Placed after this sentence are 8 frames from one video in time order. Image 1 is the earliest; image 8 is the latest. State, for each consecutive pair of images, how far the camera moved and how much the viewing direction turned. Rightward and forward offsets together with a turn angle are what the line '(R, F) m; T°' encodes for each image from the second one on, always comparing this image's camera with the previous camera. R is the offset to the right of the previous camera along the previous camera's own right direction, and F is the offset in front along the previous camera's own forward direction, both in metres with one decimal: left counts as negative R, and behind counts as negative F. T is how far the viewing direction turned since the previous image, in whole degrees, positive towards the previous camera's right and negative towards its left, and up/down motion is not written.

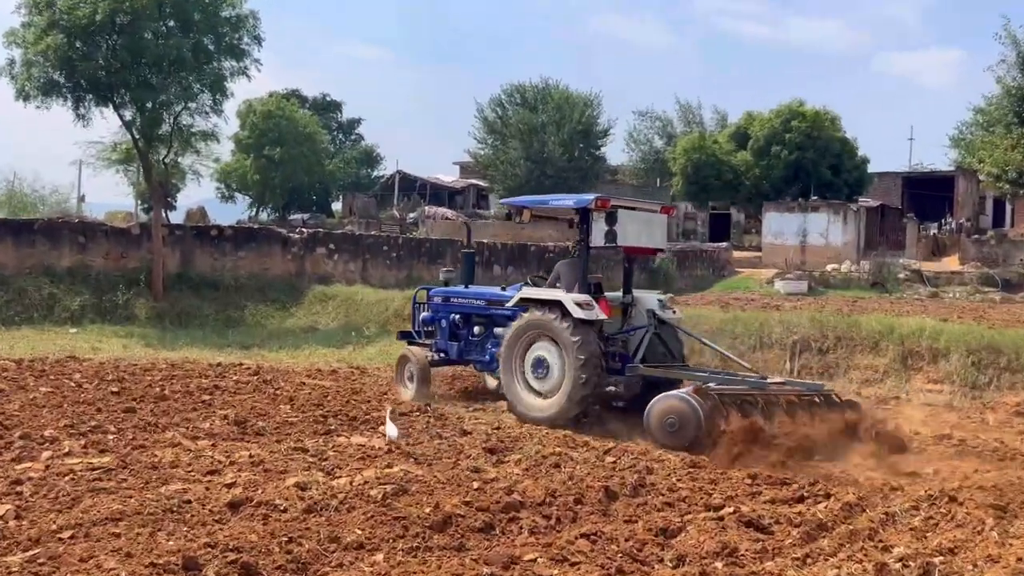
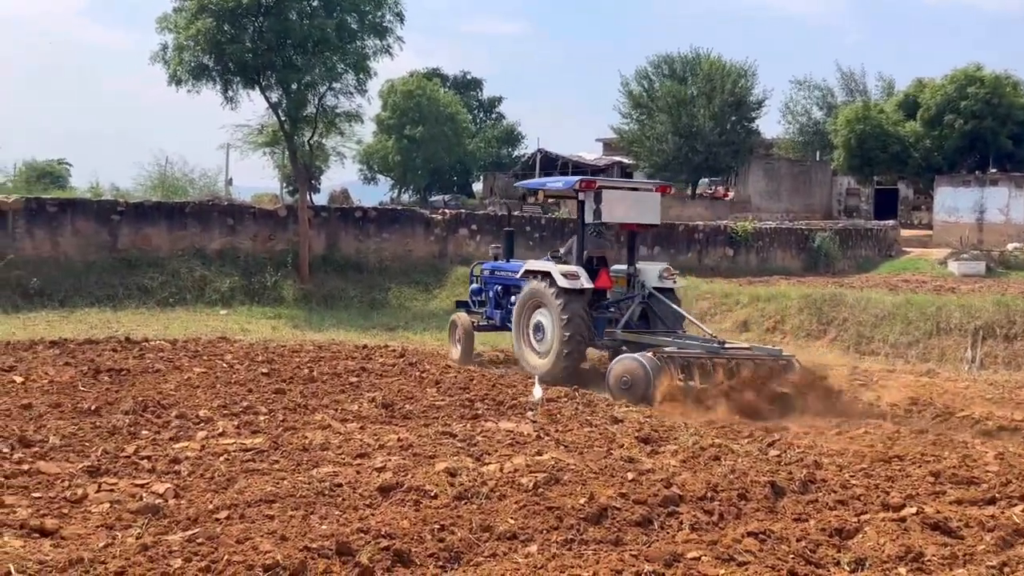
(-0.1, +0.2) m; -8°
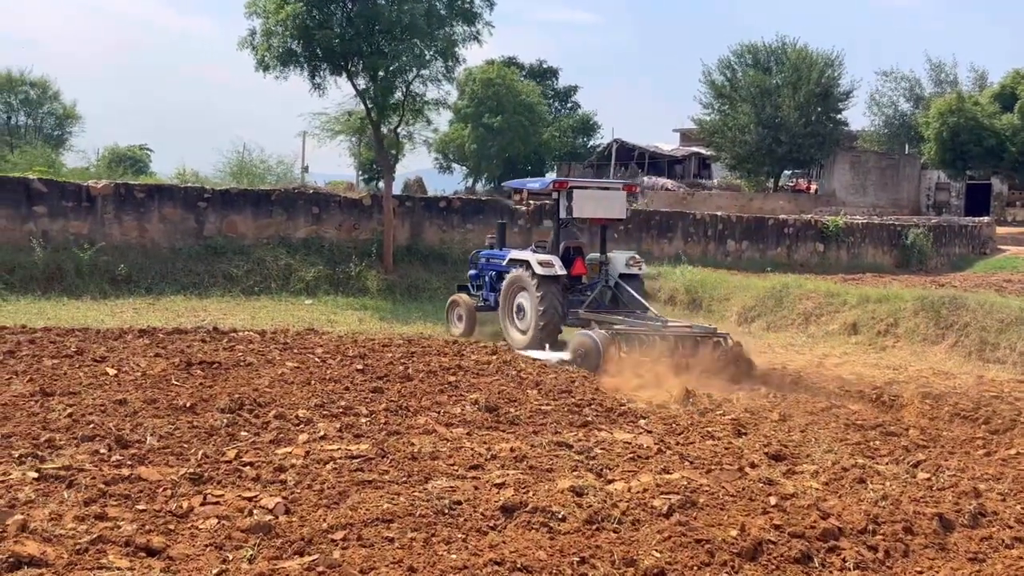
(-0.3, +0.4) m; -4°
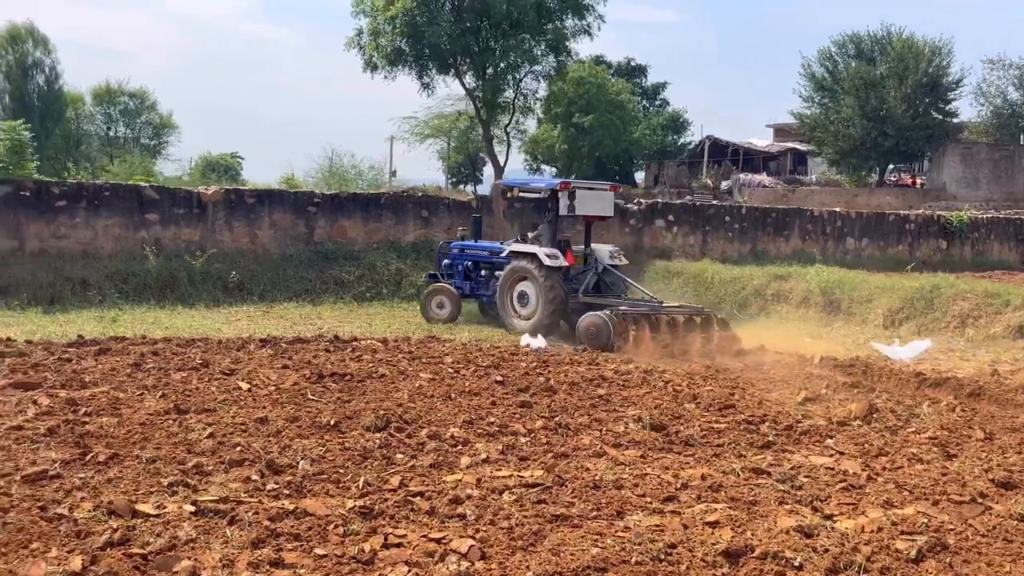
(-0.5, +0.5) m; -4°
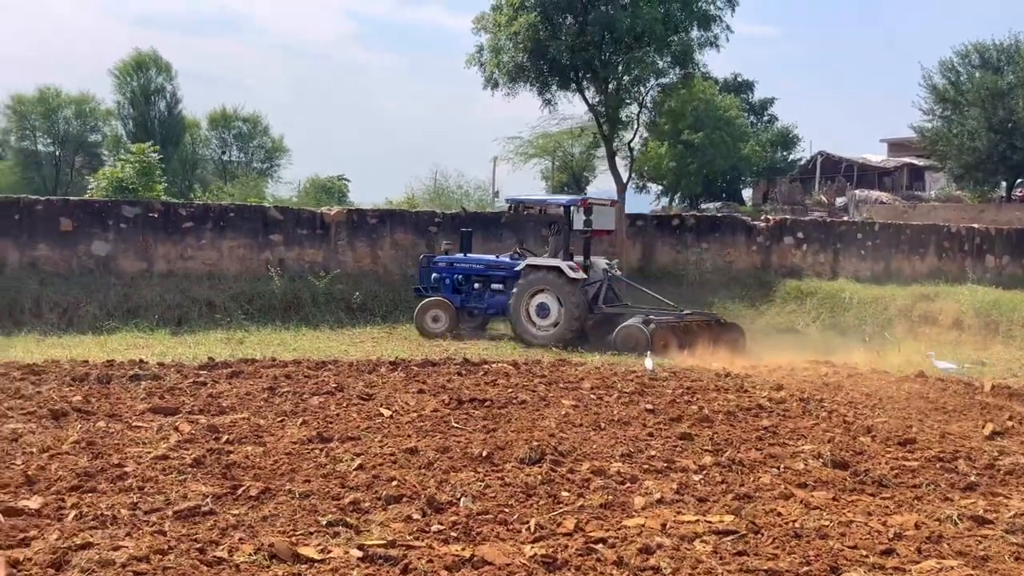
(-0.3, +0.4) m; -5°
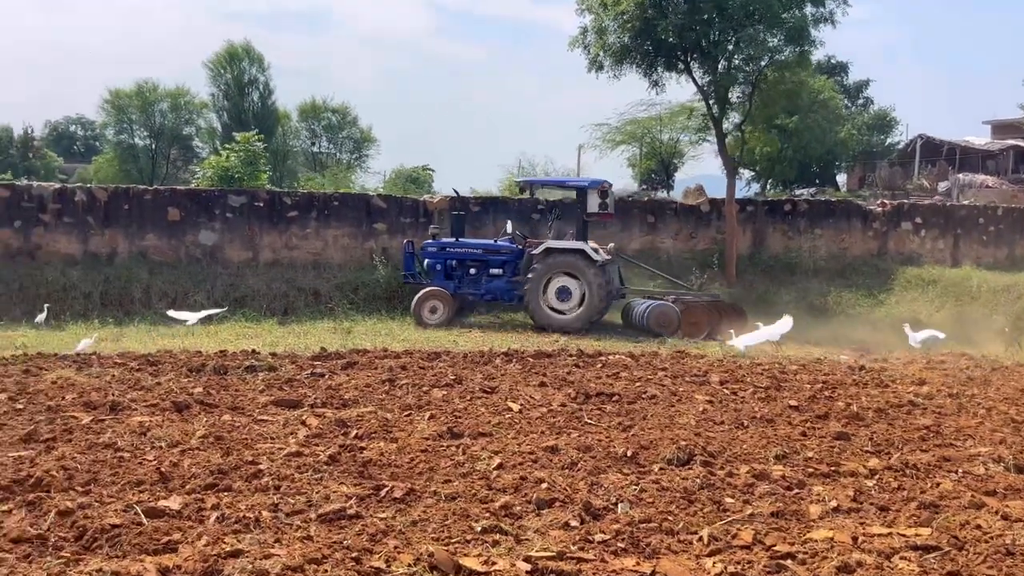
(-0.3, +0.3) m; -4°
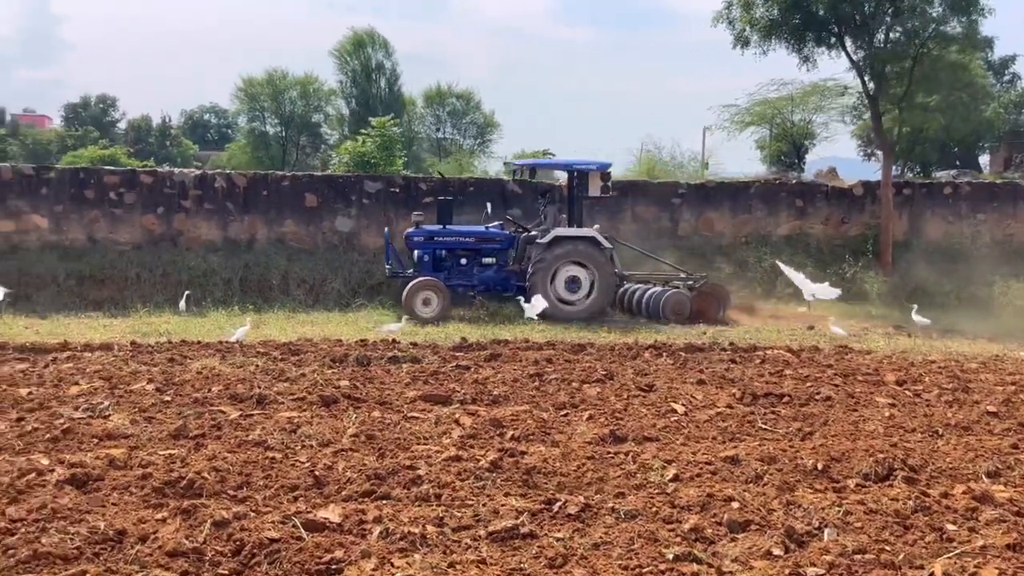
(-0.2, +0.4) m; -6°
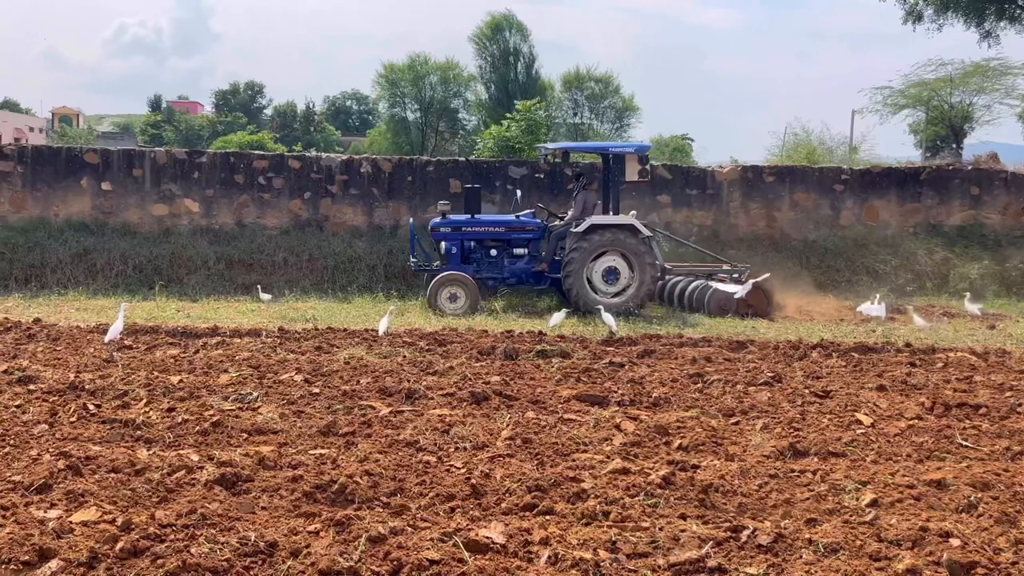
(-0.2, +0.4) m; -7°
